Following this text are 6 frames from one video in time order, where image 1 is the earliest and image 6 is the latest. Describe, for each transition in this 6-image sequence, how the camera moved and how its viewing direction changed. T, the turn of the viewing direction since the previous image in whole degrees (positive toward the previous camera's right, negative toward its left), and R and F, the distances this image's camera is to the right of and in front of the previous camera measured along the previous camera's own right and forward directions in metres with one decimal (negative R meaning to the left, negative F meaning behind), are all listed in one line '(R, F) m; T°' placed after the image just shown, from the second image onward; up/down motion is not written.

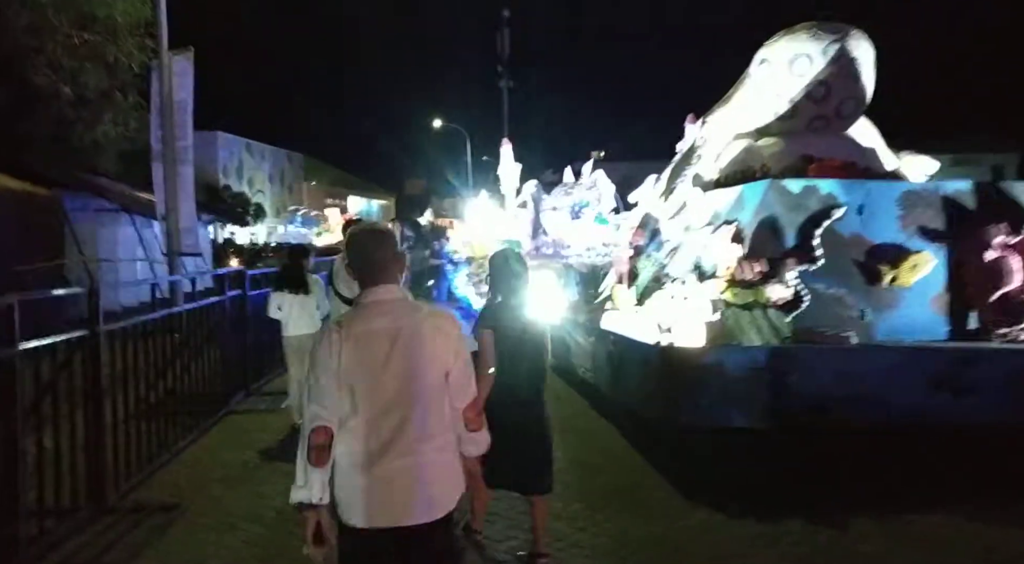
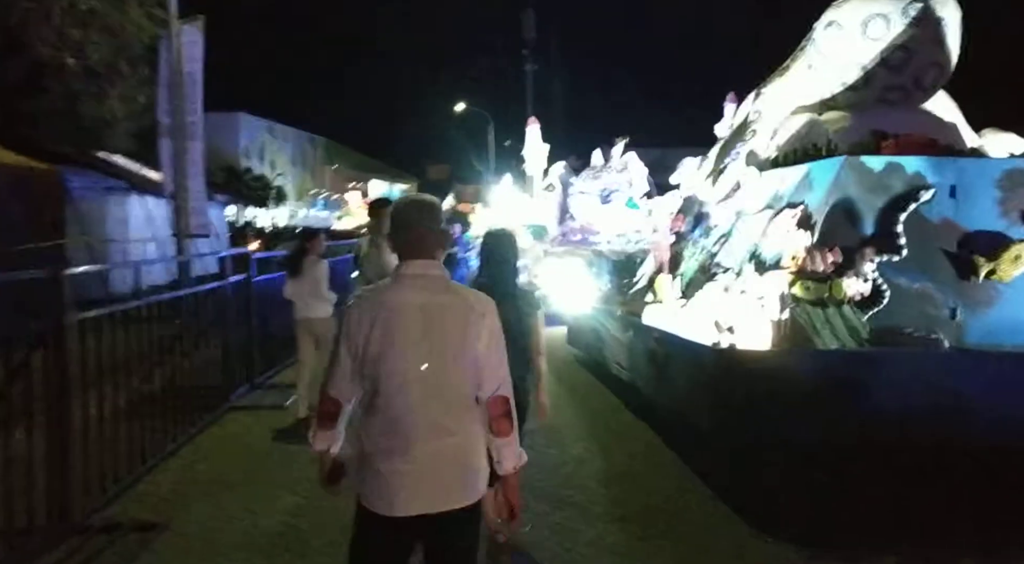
(-0.1, +0.8) m; -2°
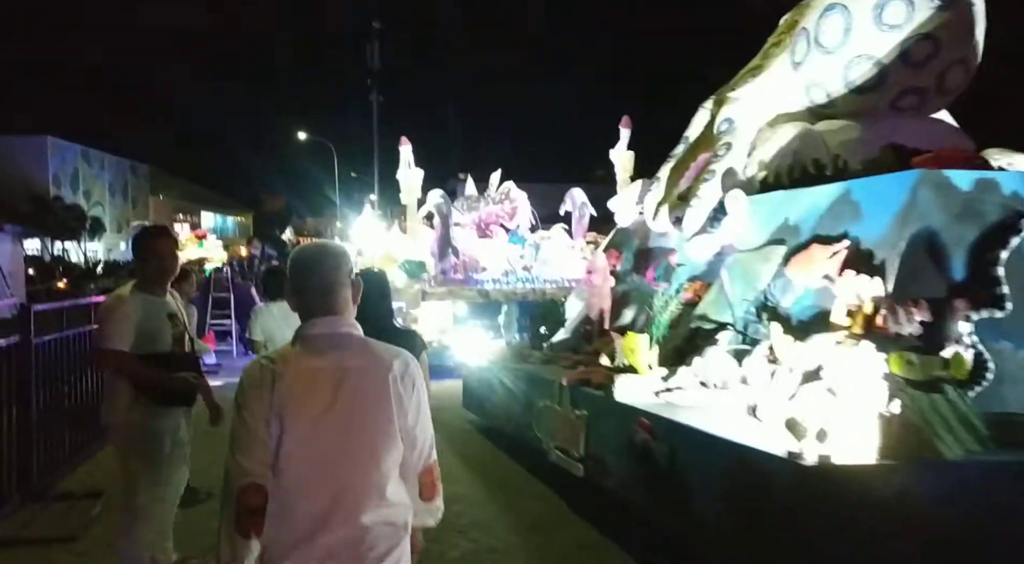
(-0.5, +2.6) m; +14°
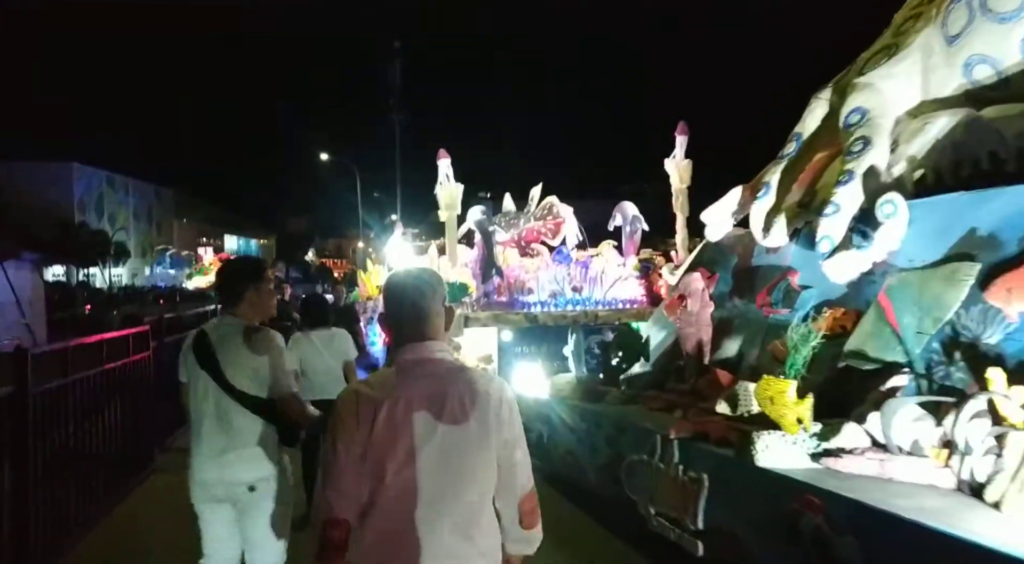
(-0.6, +1.1) m; -2°
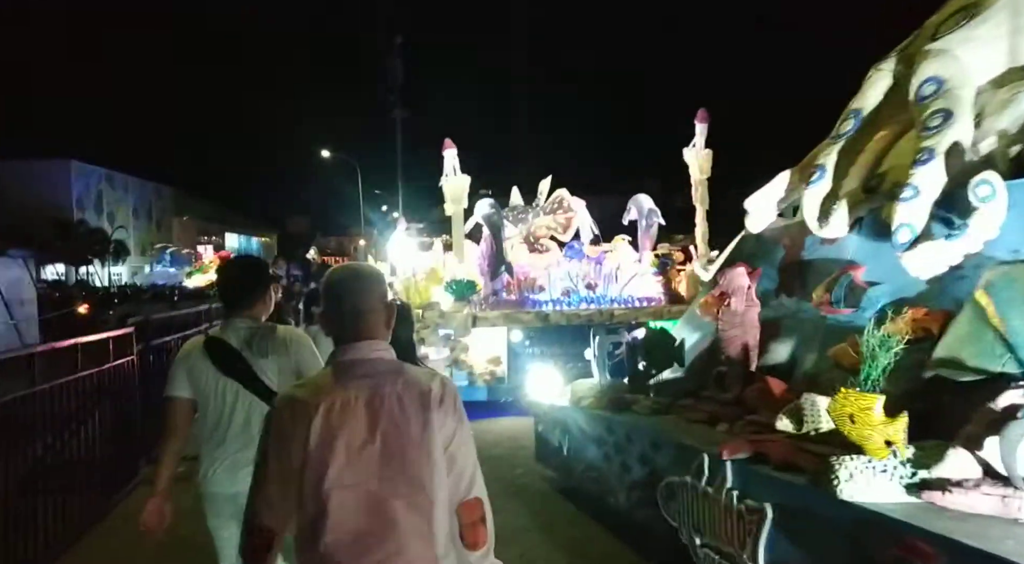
(-0.2, +0.7) m; 0°
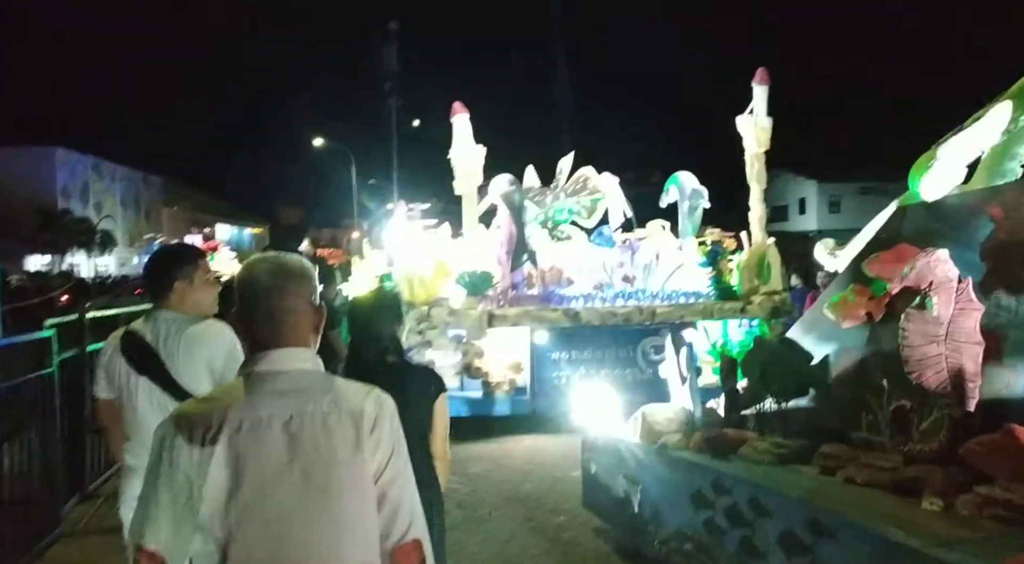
(-0.5, +1.9) m; +1°
